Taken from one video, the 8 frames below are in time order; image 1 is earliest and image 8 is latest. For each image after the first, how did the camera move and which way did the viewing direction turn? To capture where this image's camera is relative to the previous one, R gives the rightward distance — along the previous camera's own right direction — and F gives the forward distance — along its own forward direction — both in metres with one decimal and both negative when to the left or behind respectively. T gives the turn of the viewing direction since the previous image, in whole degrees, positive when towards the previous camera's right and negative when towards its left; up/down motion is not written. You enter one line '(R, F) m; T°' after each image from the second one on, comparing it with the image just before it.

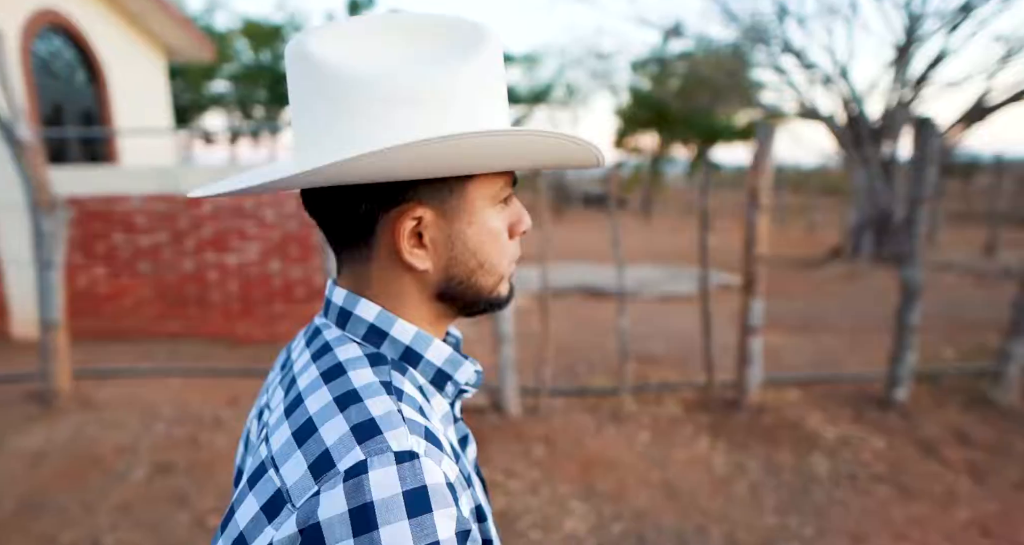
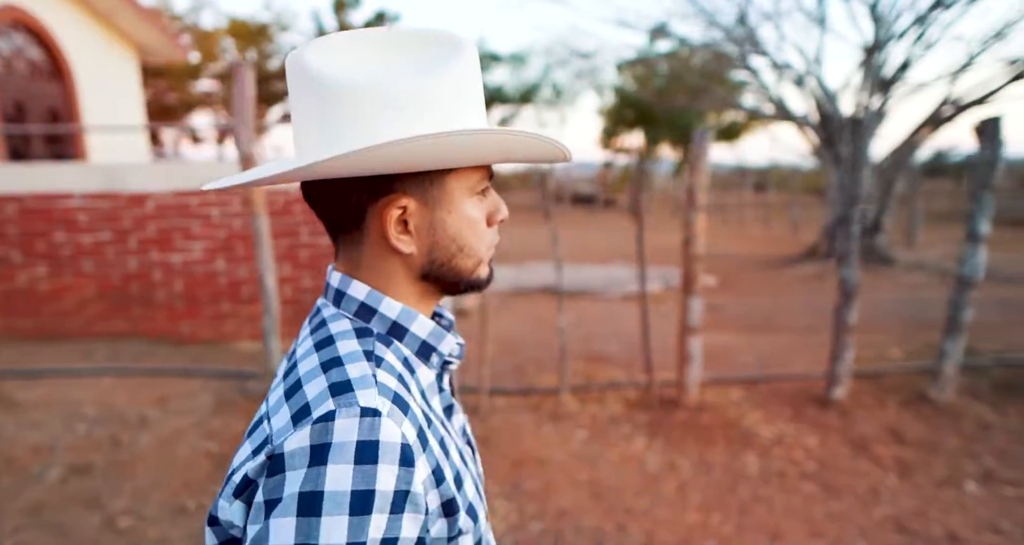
(+0.3, 0.0) m; +1°
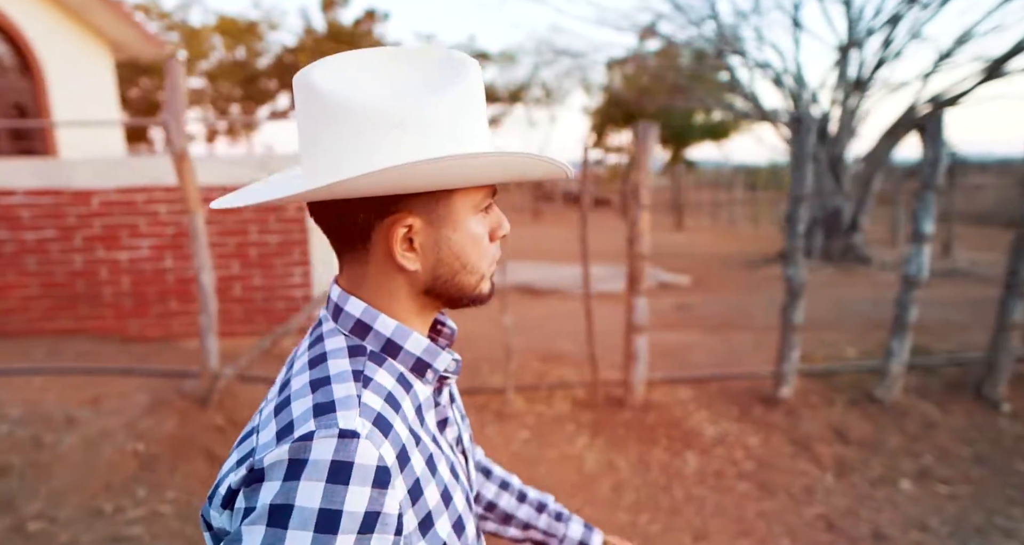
(+0.3, 0.0) m; +1°
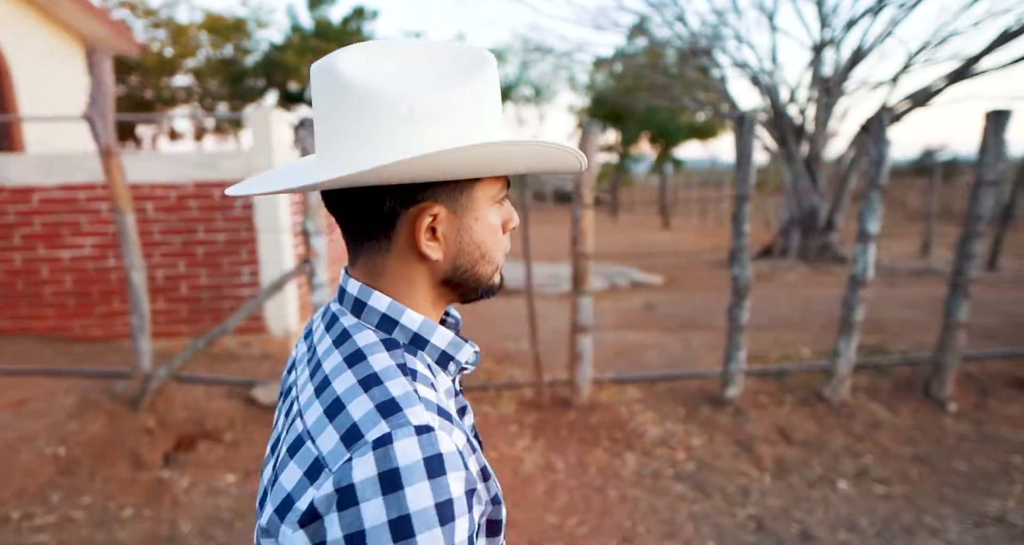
(+0.3, 0.0) m; +1°
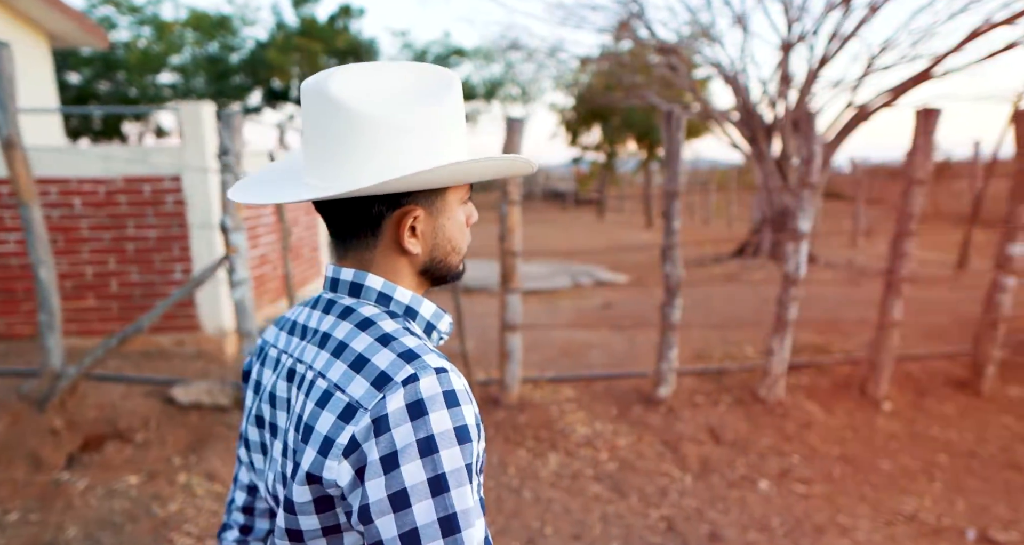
(+0.4, 0.0) m; +1°
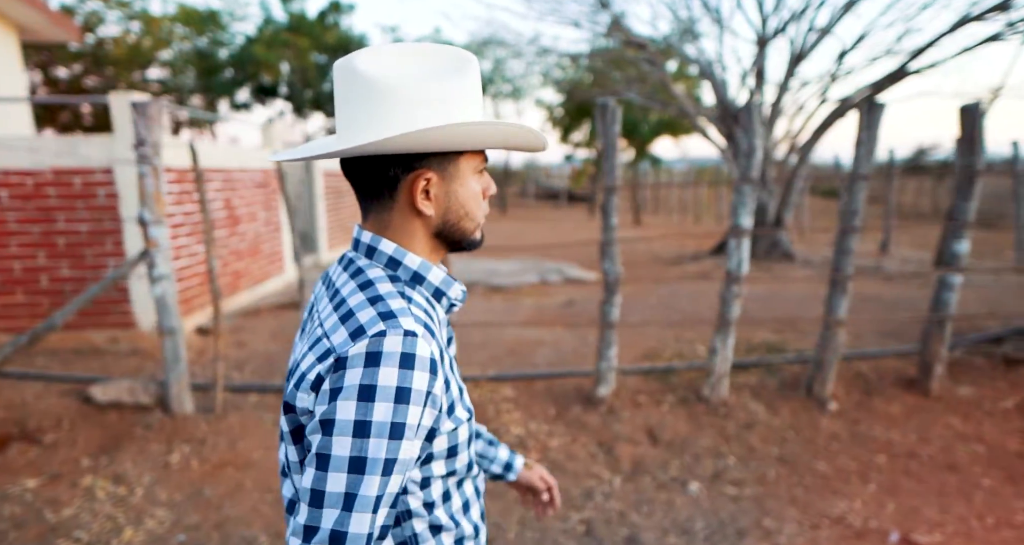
(+0.4, +0.1) m; +1°
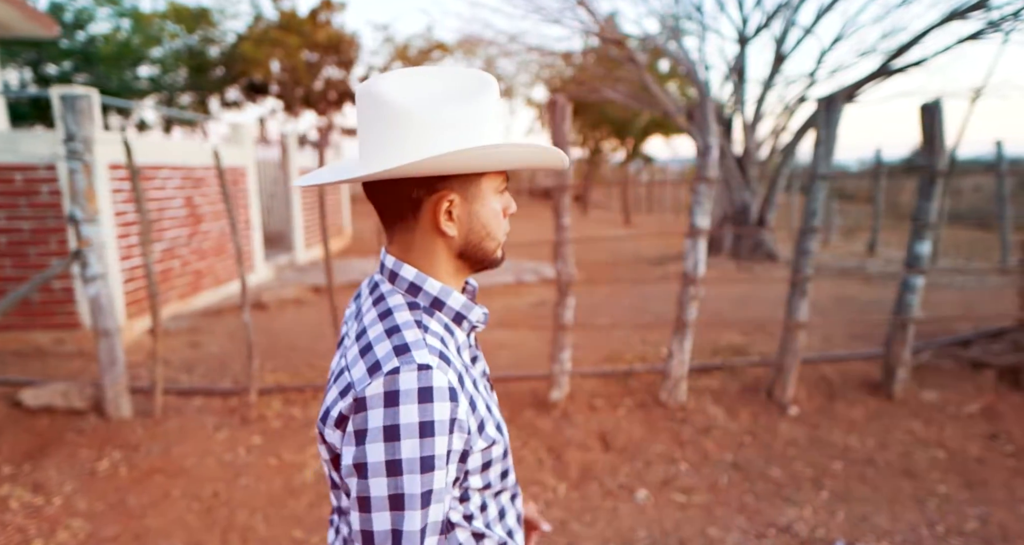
(+0.3, +0.1) m; 0°
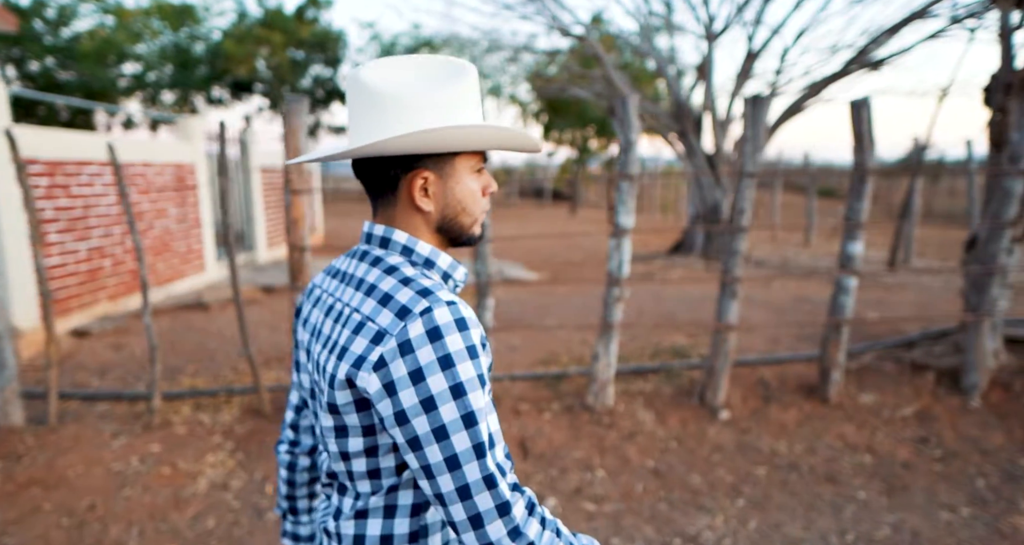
(+0.5, +0.1) m; +1°
